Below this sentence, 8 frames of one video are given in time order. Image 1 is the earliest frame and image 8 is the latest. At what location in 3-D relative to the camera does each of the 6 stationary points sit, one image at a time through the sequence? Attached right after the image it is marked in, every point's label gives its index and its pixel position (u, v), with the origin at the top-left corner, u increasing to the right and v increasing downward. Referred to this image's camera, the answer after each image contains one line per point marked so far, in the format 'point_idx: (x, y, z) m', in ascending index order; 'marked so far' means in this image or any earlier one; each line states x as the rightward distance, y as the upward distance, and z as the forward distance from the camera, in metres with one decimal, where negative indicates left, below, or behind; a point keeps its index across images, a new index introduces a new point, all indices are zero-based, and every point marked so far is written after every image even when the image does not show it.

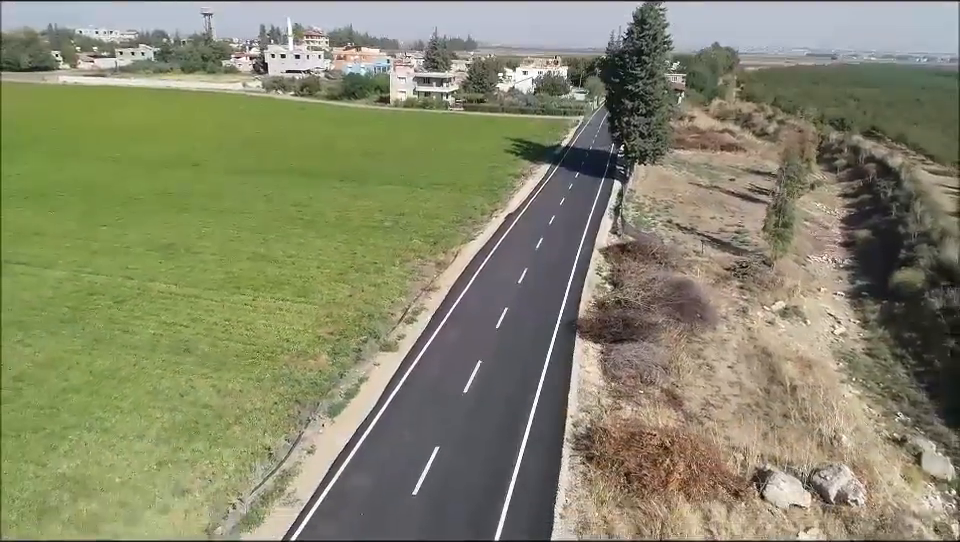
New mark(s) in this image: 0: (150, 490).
0: (-6.5, -4.3, +13.6) m
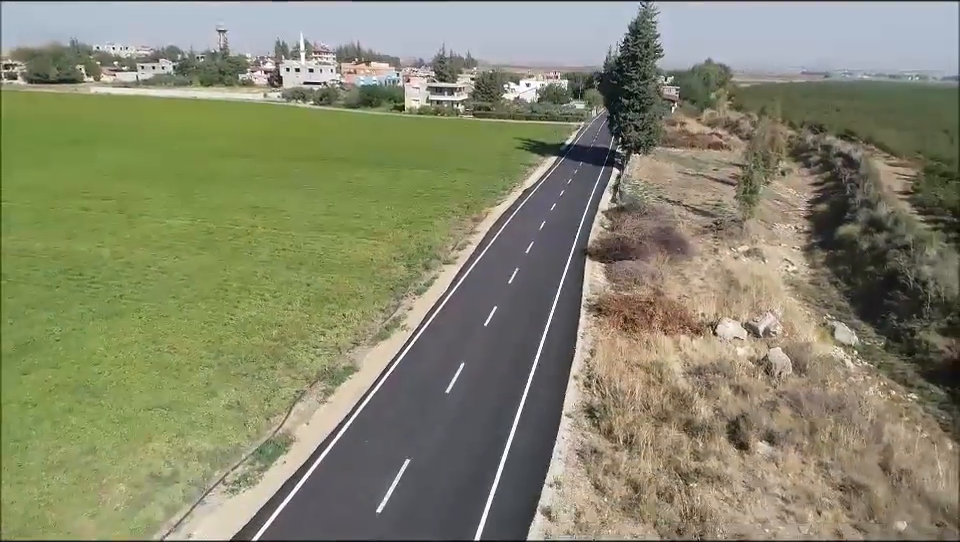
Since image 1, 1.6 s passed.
0: (-5.1, -1.6, +20.5) m
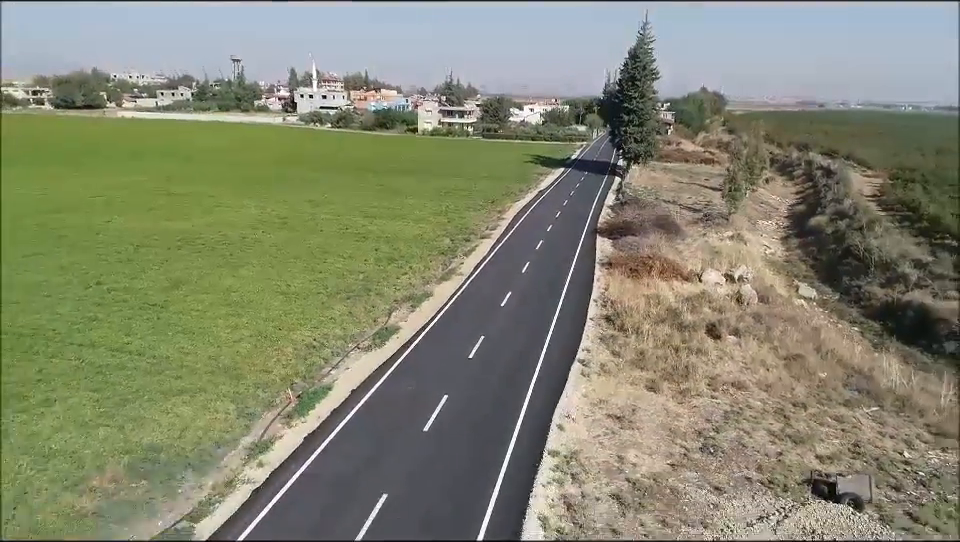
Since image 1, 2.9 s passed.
0: (-3.6, 0.0, +26.3) m
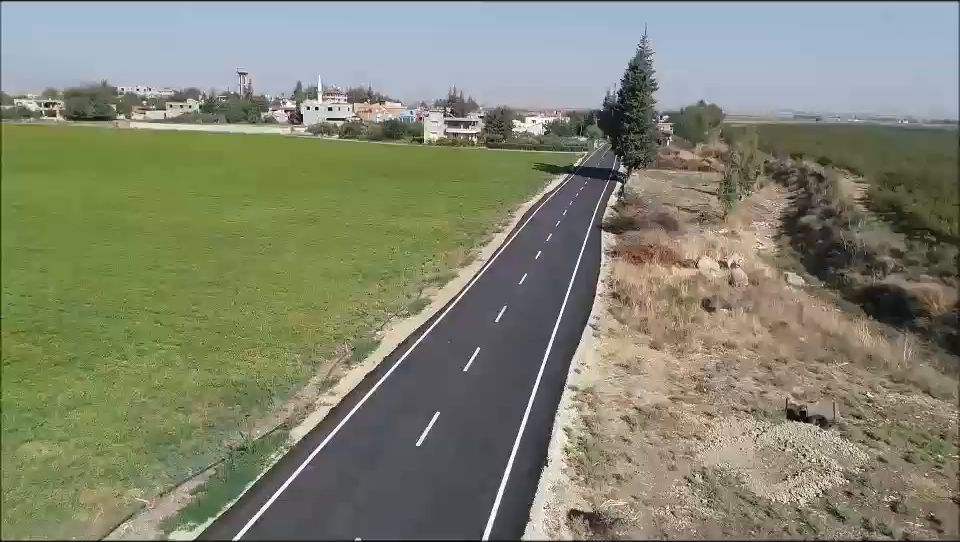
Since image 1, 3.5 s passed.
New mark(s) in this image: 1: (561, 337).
0: (-2.9, +0.6, +29.0) m
1: (+2.4, -1.9, +19.6) m
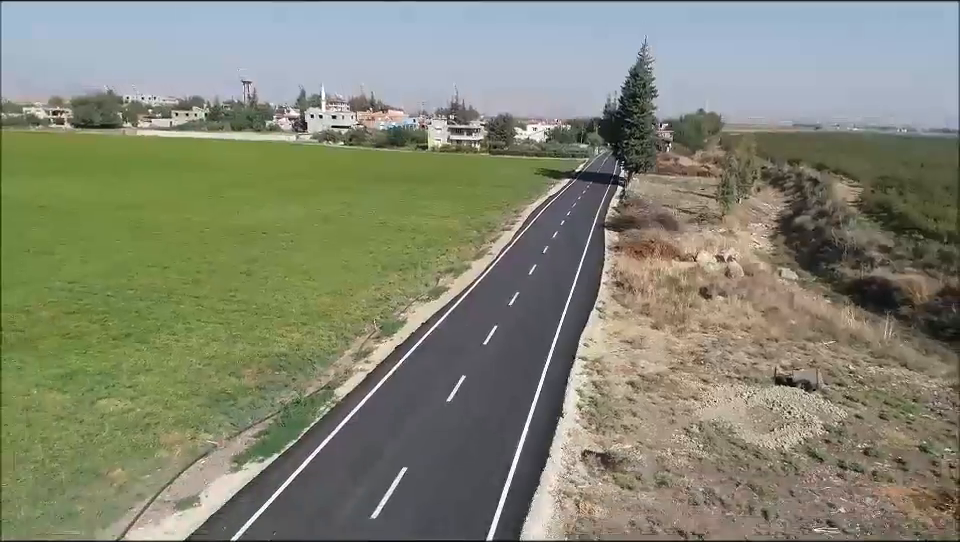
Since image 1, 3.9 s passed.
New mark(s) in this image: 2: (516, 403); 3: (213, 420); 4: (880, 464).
0: (-2.4, +0.9, +30.8) m
1: (+2.9, -1.5, +21.4) m
2: (+0.8, -2.9, +15.0) m
3: (-5.5, -3.1, +13.8) m
4: (+7.8, -3.8, +13.1) m
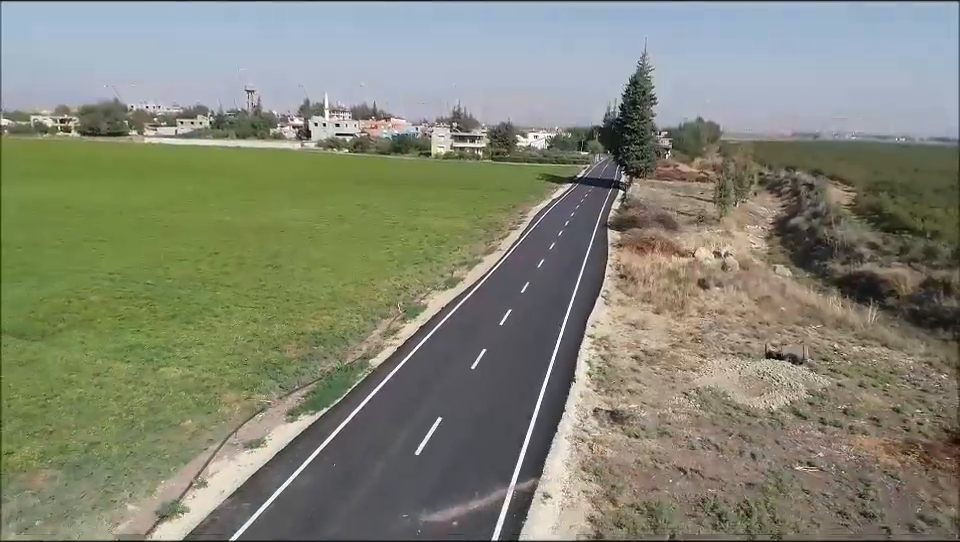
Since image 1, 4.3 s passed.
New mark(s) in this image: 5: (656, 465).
0: (-1.9, +1.1, +32.5) m
1: (+3.4, -1.1, +23.1) m
2: (+1.3, -2.5, +16.7) m
3: (-5.0, -2.6, +15.5) m
4: (+8.3, -3.3, +14.8) m
5: (+3.2, -3.5, +12.1) m
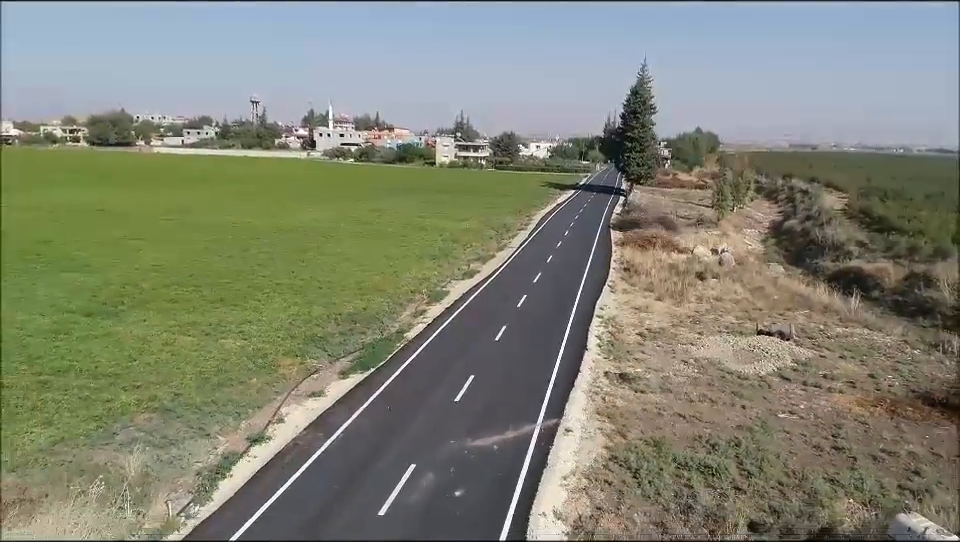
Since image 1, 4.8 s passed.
0: (-1.3, +1.3, +34.7) m
1: (+4.0, -0.8, +25.2) m
2: (+1.9, -2.0, +18.8) m
3: (-4.4, -2.1, +17.6) m
4: (+9.0, -2.8, +16.9) m
5: (+3.8, -3.0, +14.2) m
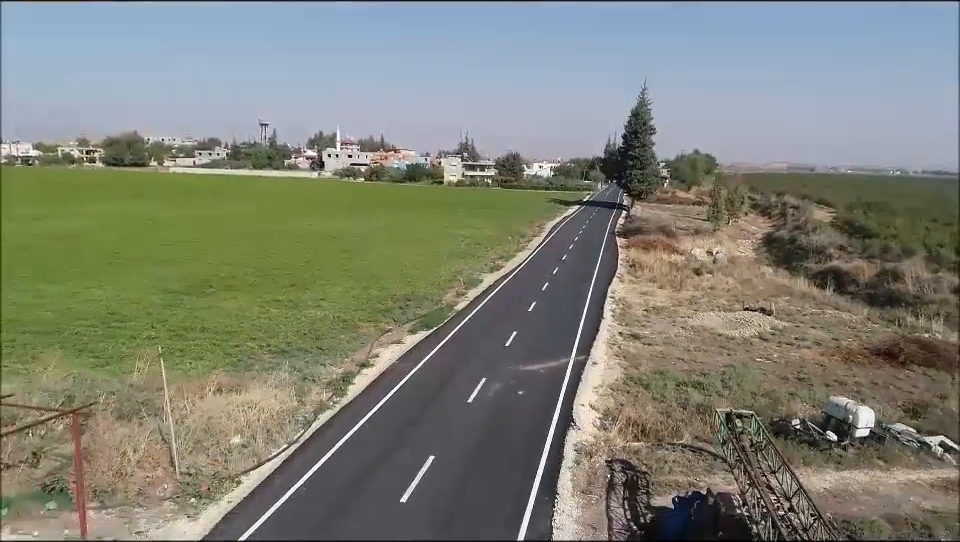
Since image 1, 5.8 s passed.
0: (-0.1, +1.3, +38.9) m
1: (+5.2, -0.5, +29.3) m
2: (+3.1, -1.5, +22.9) m
3: (-3.2, -1.6, +21.7) m
4: (+10.2, -2.2, +21.0) m
5: (+5.0, -2.3, +18.3) m
